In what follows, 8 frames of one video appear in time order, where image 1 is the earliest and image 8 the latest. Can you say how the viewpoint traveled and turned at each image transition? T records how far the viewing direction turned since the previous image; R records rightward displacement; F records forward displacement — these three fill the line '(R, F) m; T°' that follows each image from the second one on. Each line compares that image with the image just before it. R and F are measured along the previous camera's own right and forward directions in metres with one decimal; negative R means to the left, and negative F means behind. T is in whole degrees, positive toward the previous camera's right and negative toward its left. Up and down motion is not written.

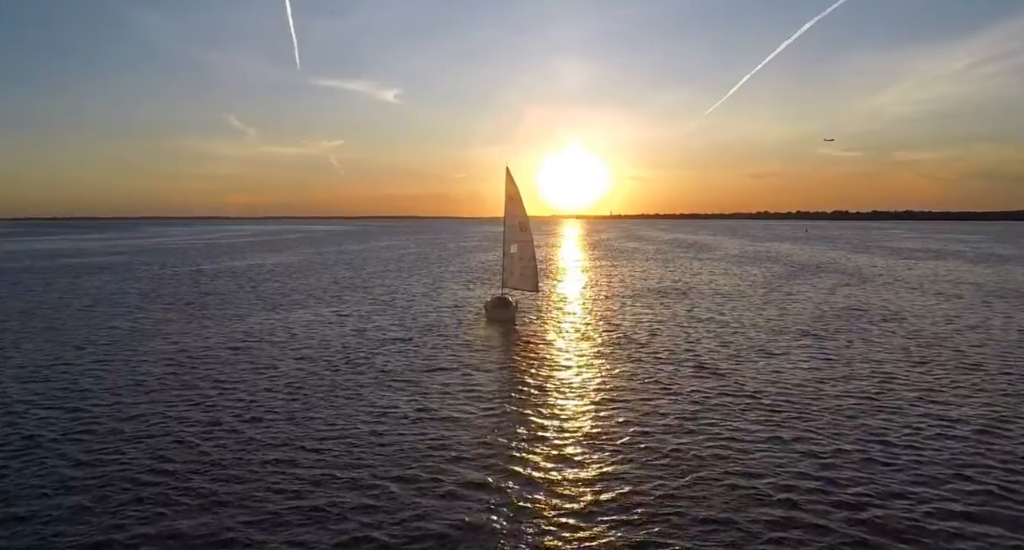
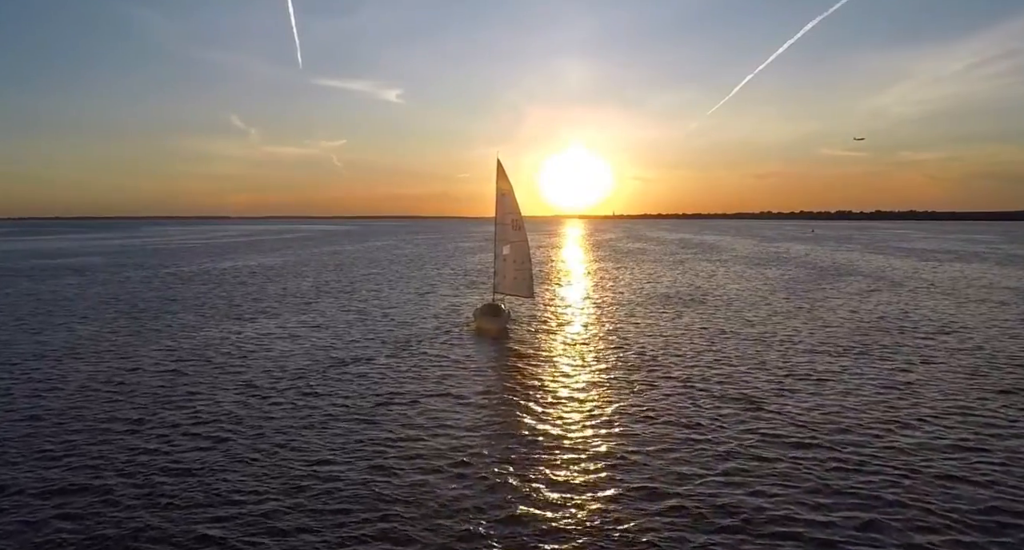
(+0.6, +5.0) m; 0°
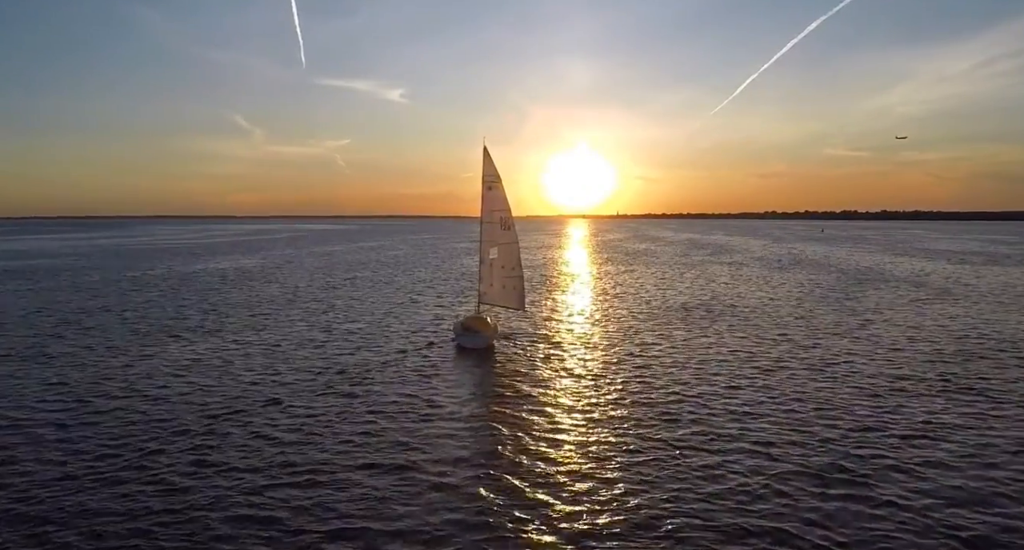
(+0.8, +6.6) m; 0°
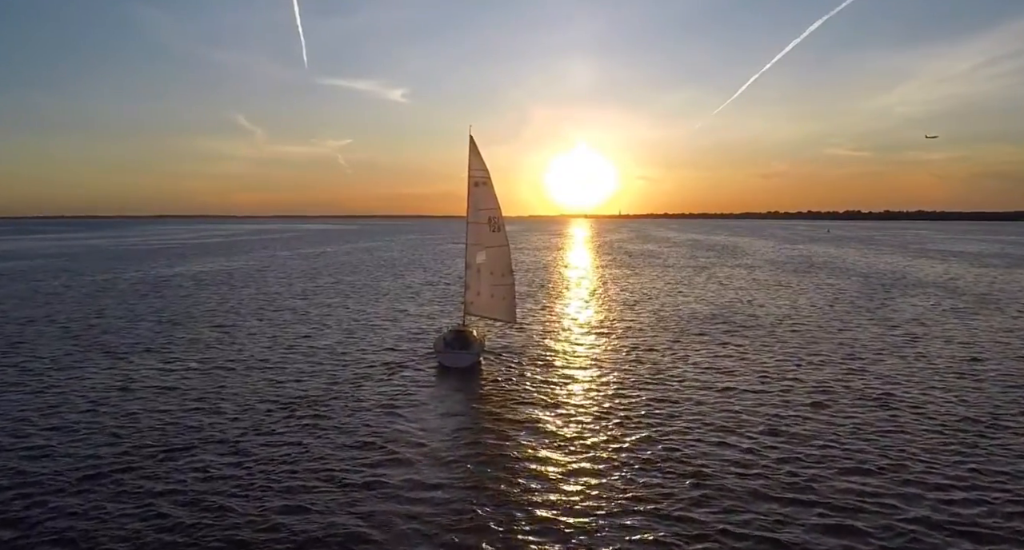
(+0.6, +4.2) m; 0°
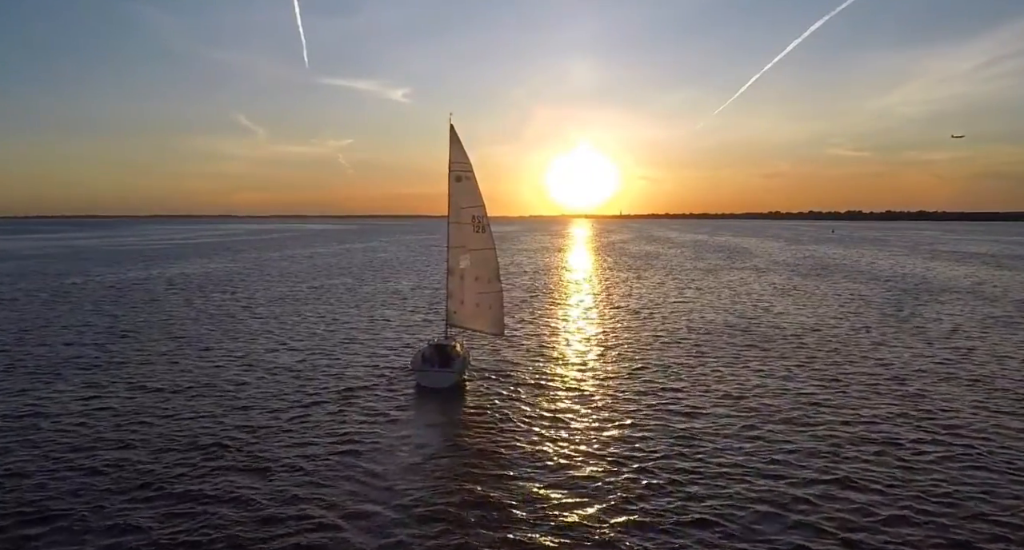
(+0.6, +3.7) m; 0°
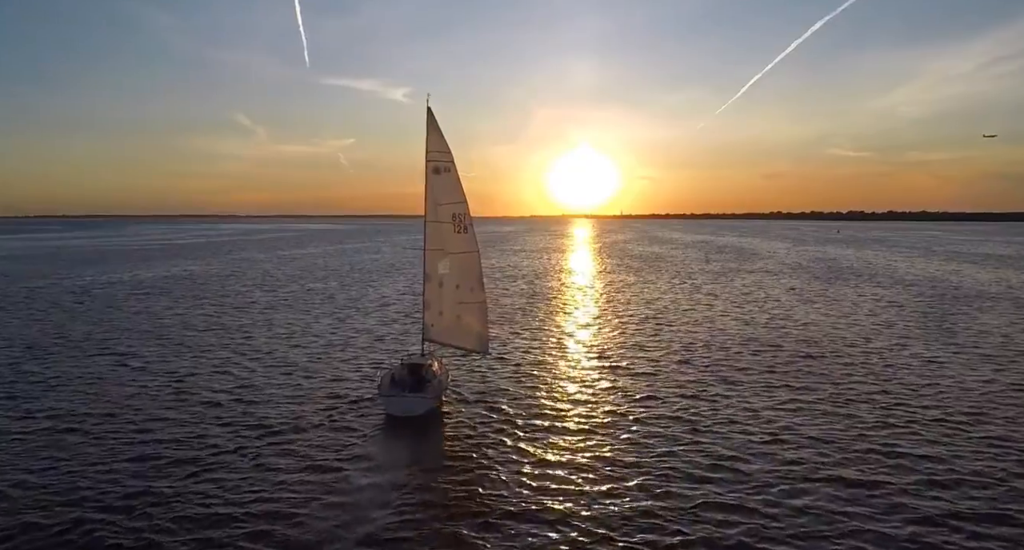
(+0.5, +3.9) m; 0°
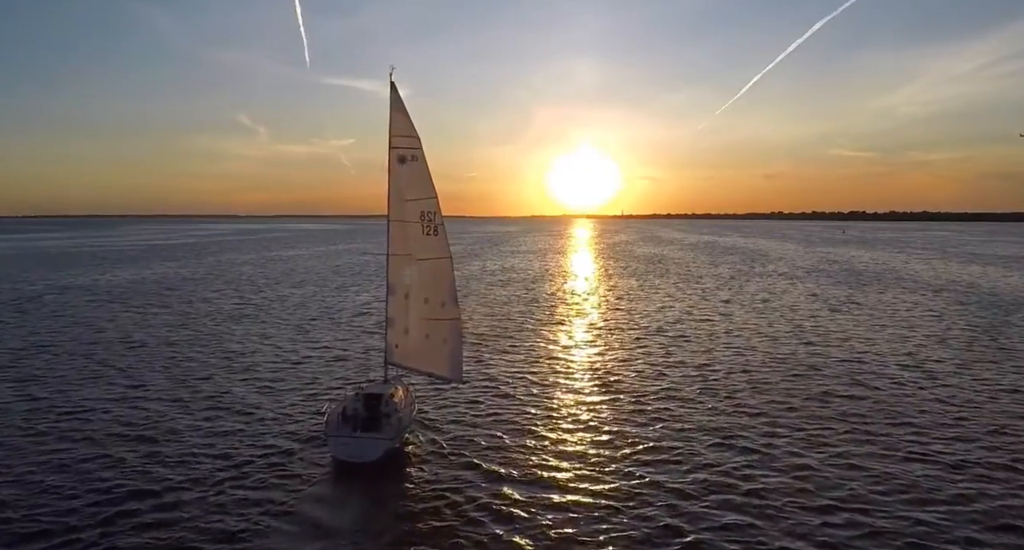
(+0.5, +4.1) m; 0°
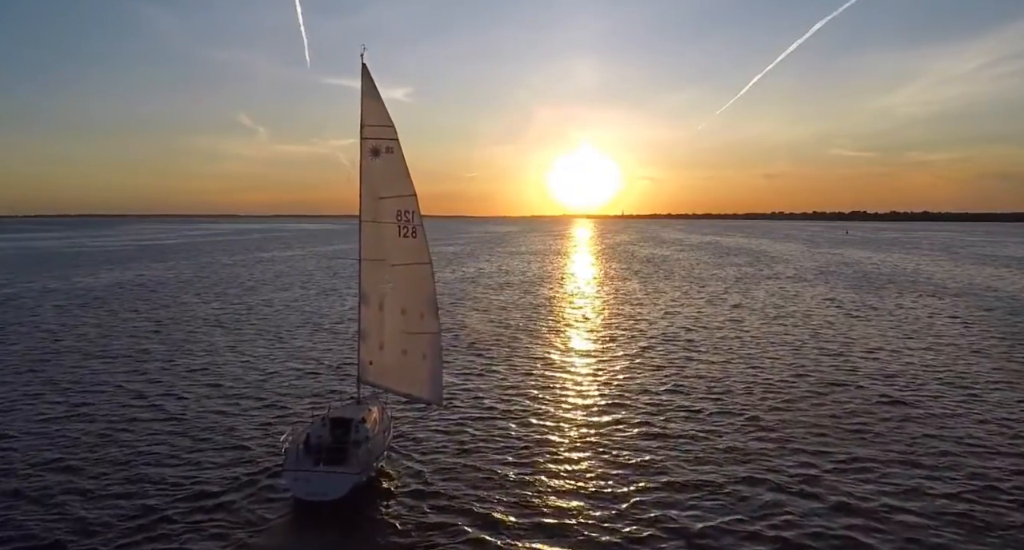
(+0.3, +2.2) m; 0°
